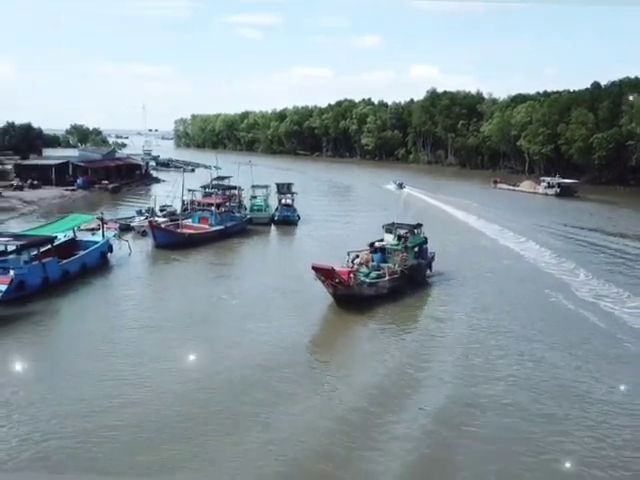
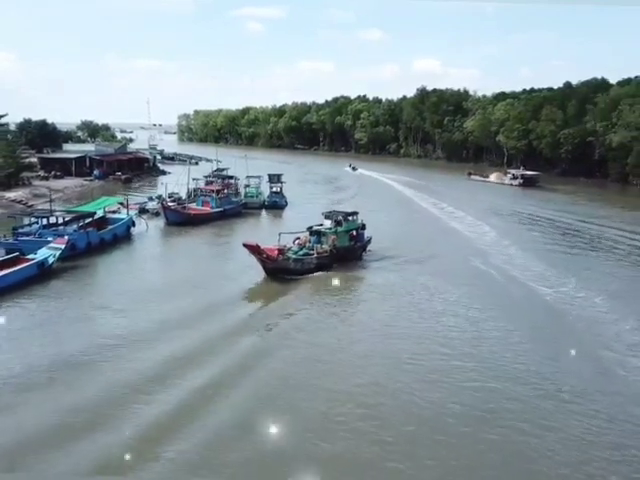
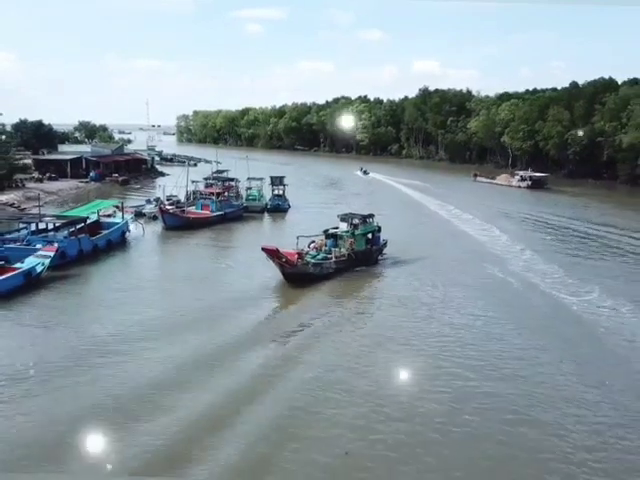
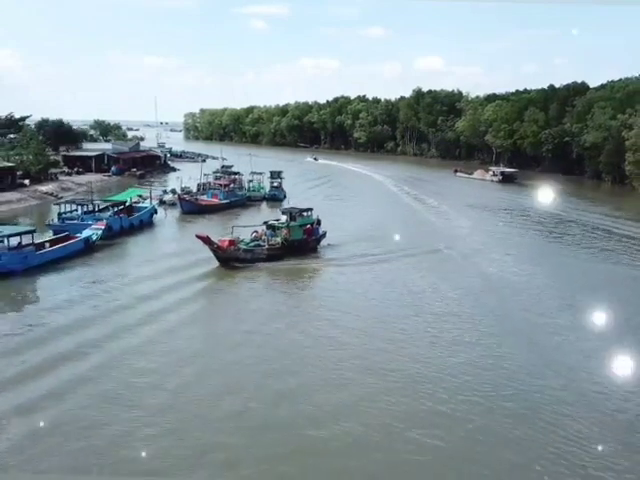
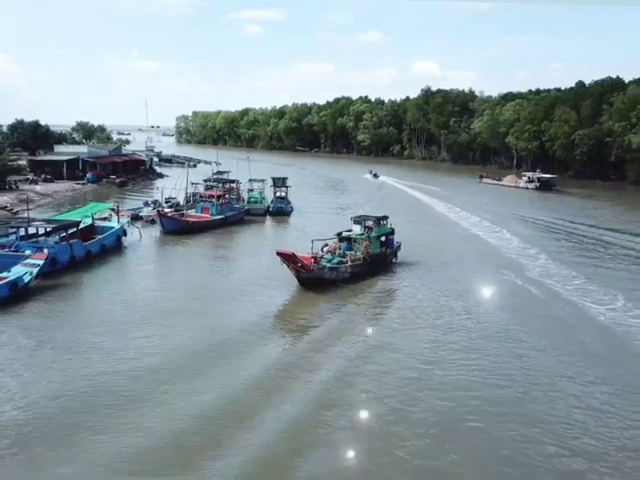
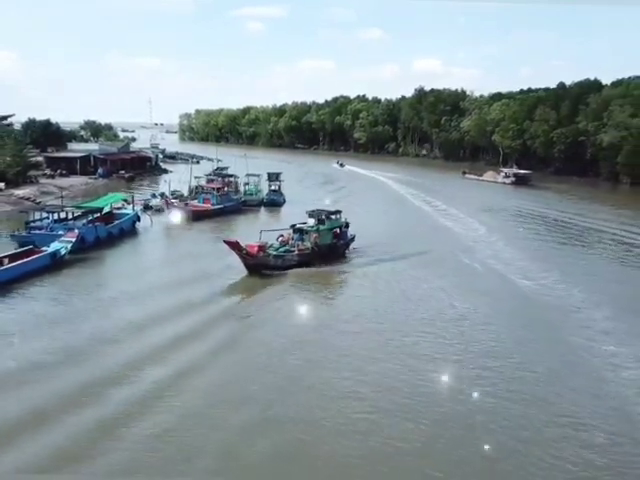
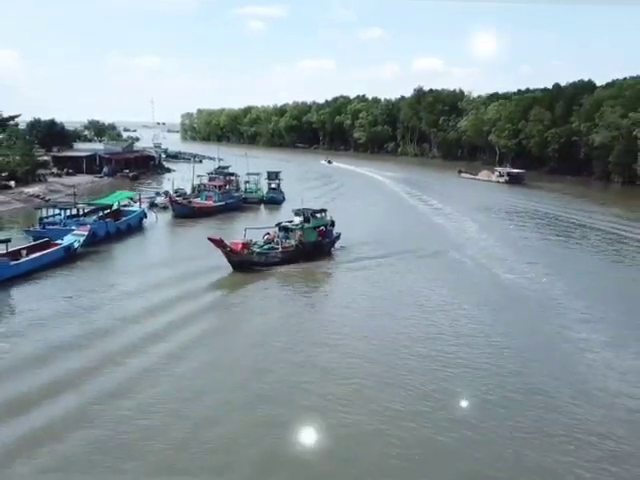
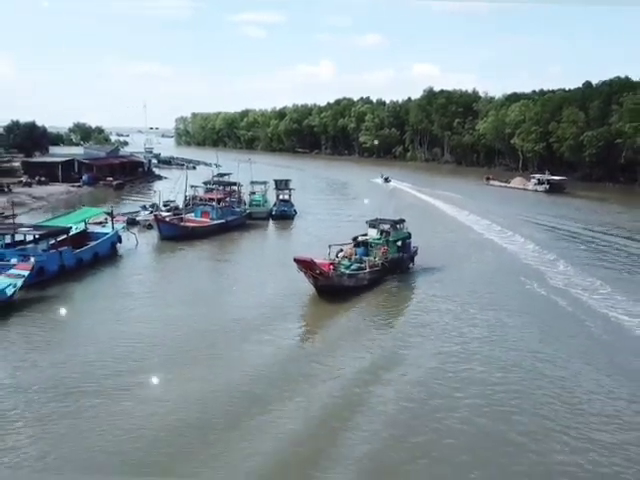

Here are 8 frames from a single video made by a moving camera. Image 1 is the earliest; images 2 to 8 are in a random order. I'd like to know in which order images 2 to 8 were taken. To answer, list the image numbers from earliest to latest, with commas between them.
8, 5, 3, 2, 6, 7, 4
